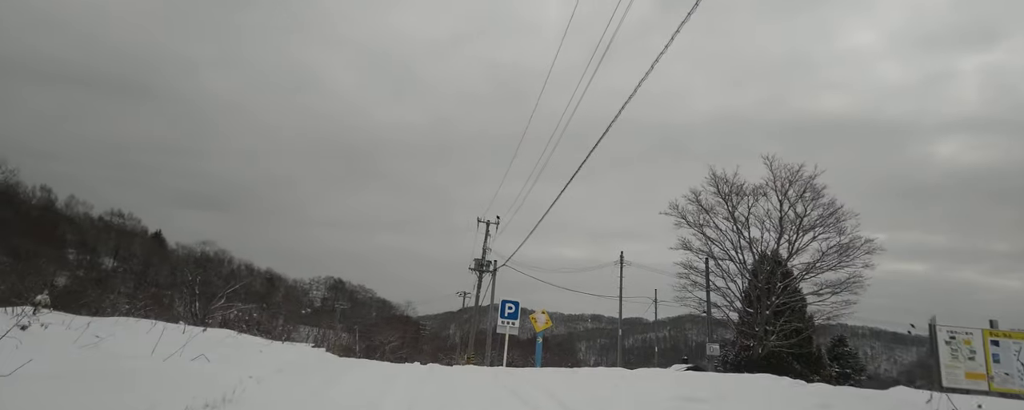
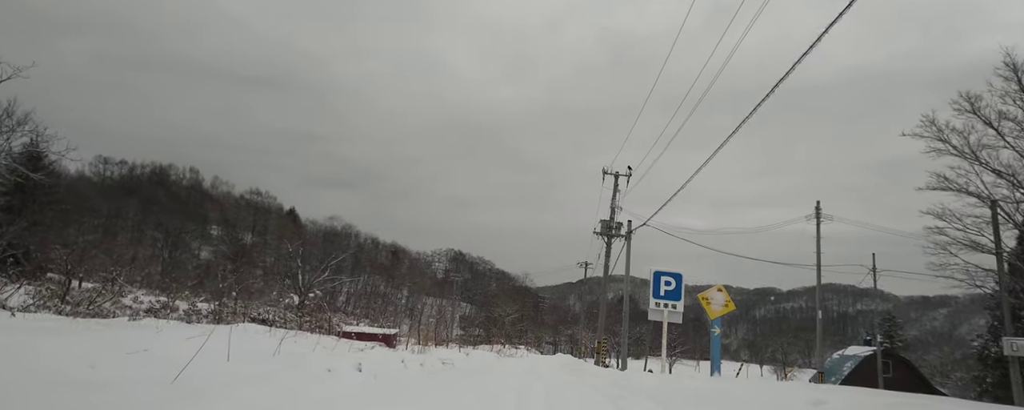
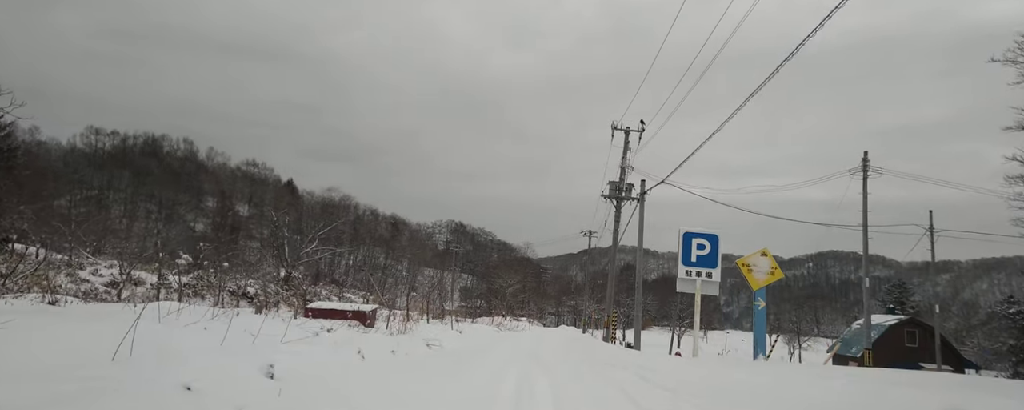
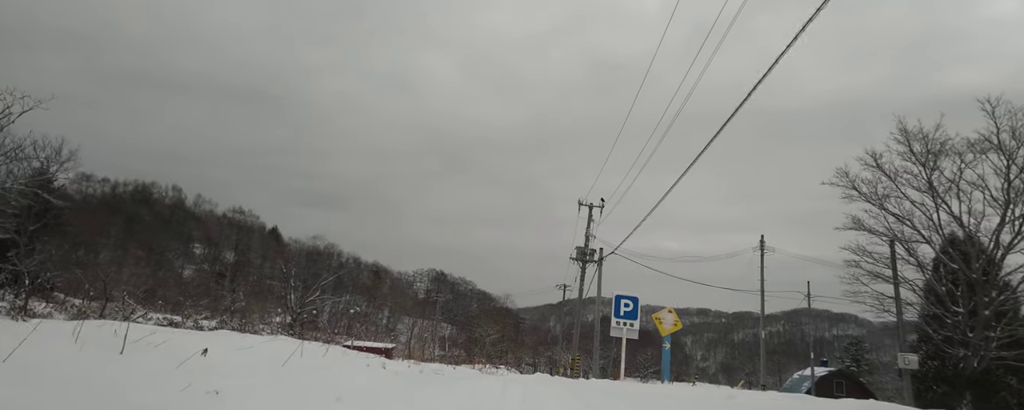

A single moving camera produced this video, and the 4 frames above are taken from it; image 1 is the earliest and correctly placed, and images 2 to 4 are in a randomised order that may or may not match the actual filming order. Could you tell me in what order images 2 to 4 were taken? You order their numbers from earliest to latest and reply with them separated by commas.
4, 2, 3
